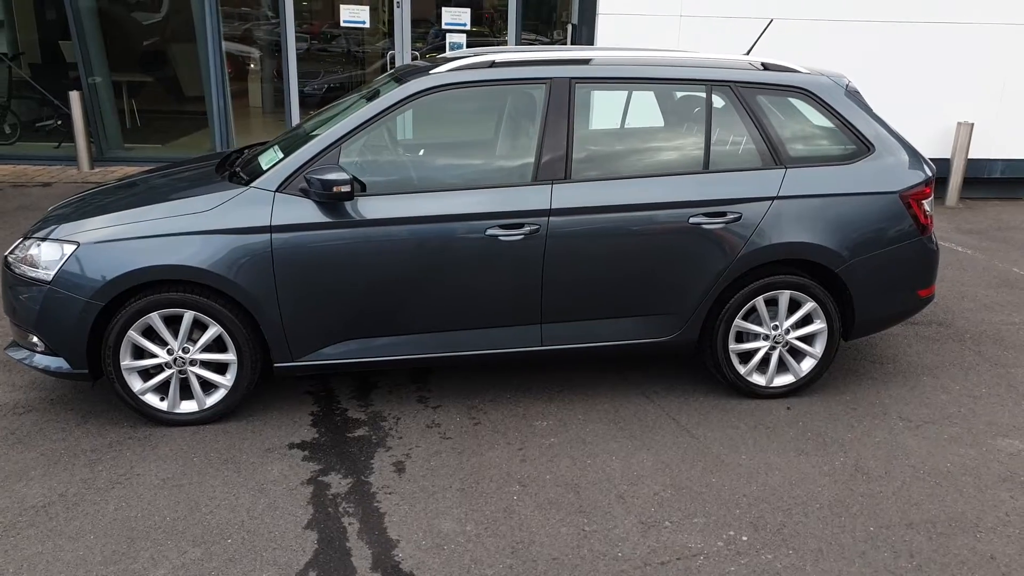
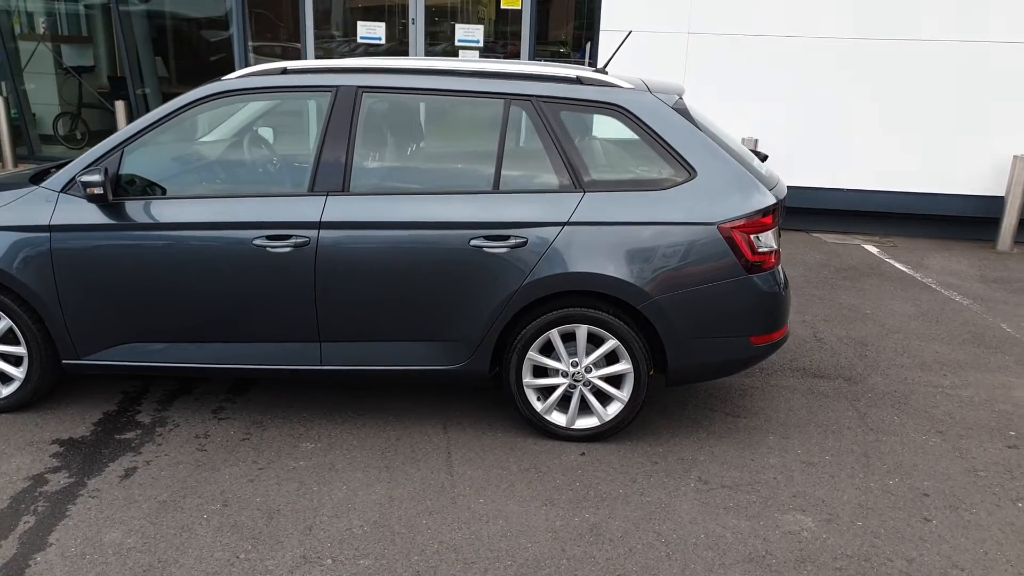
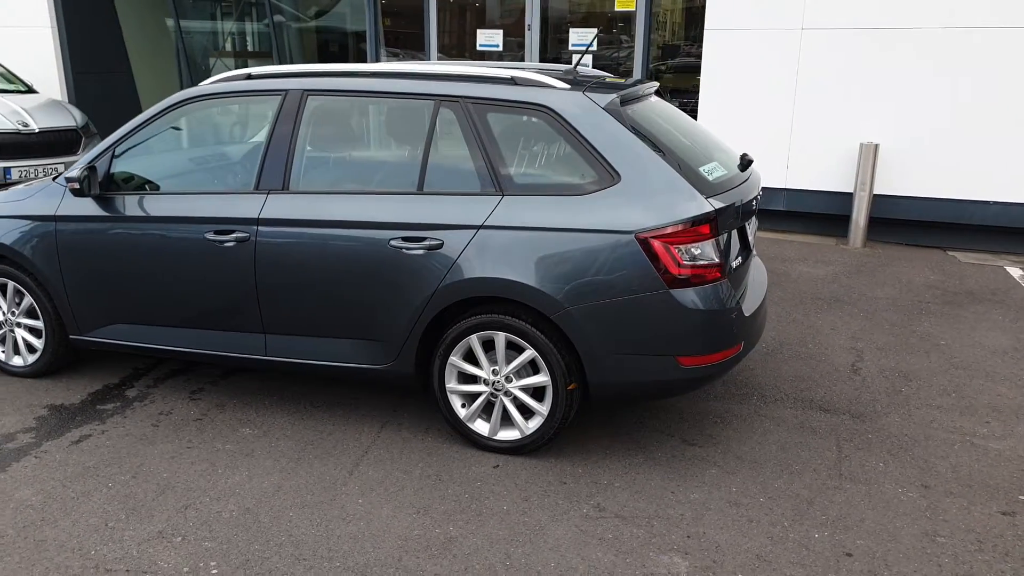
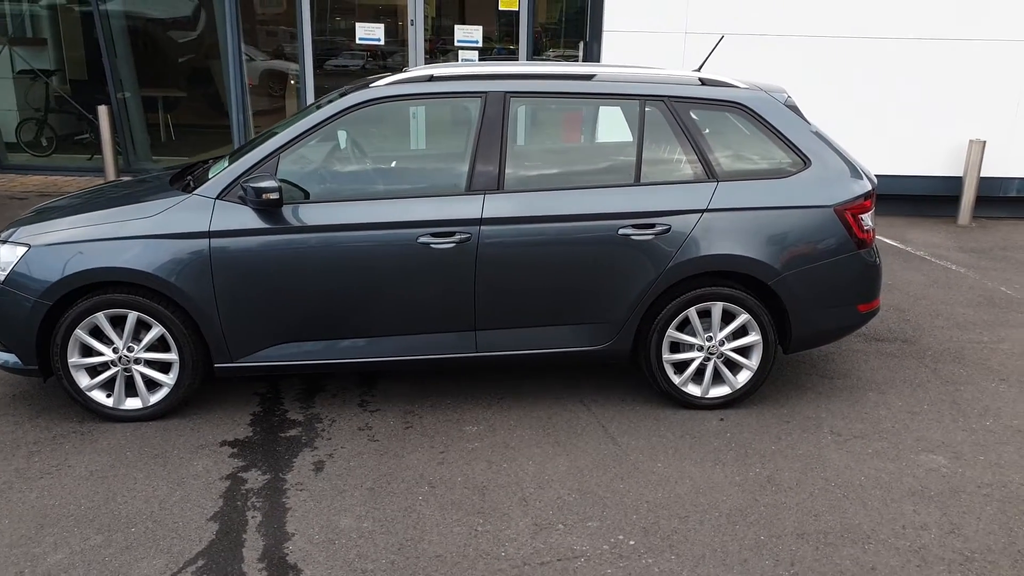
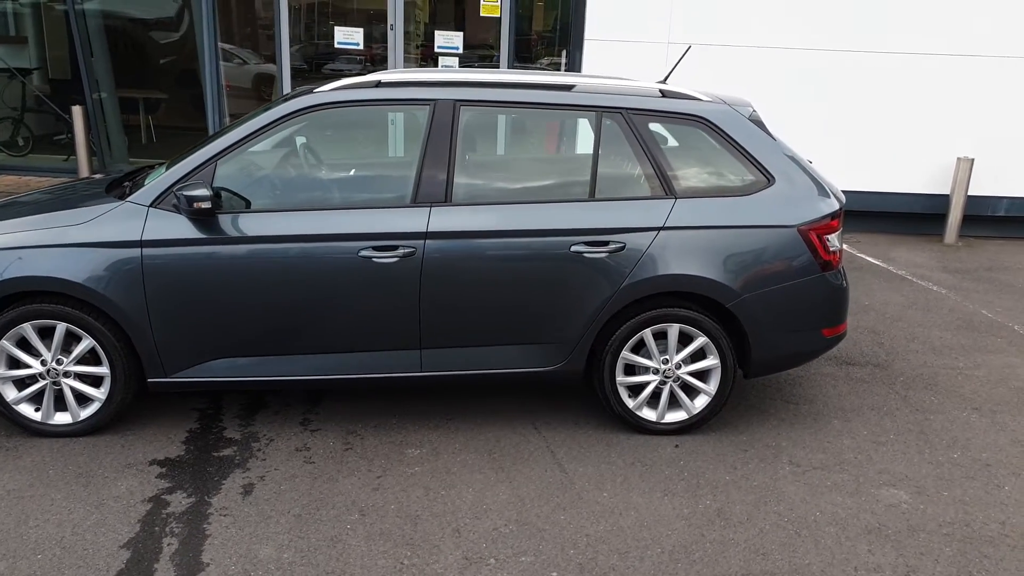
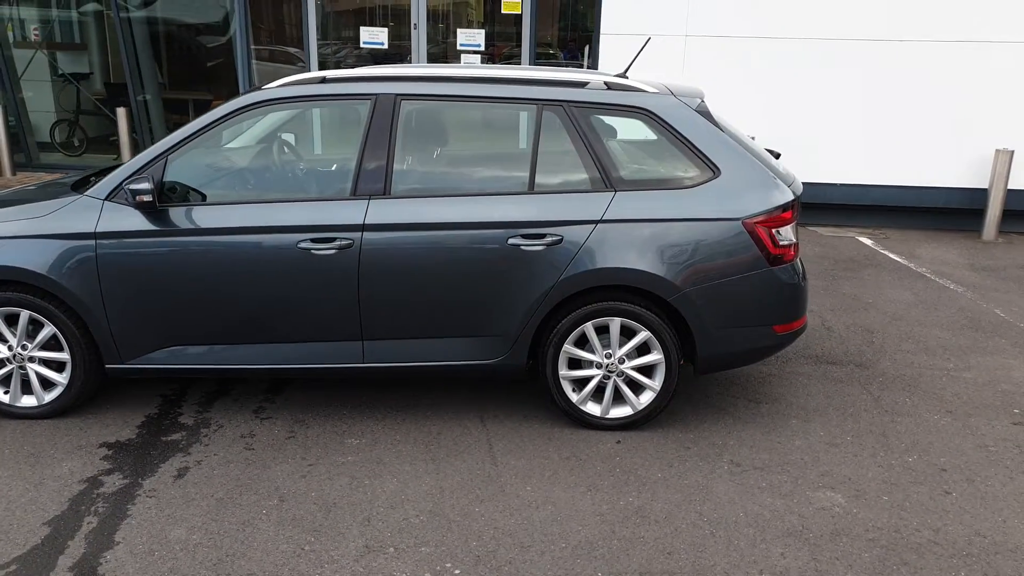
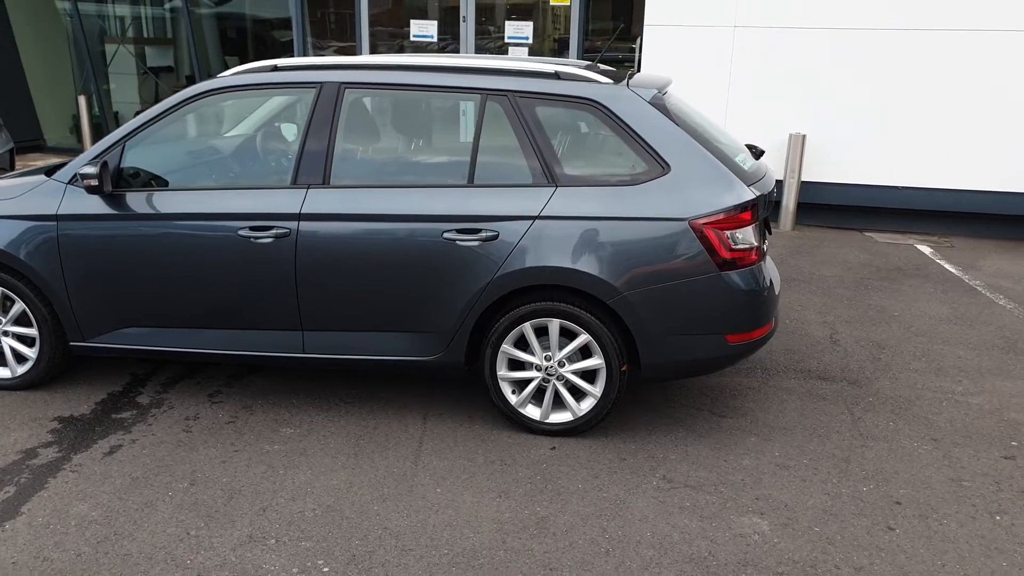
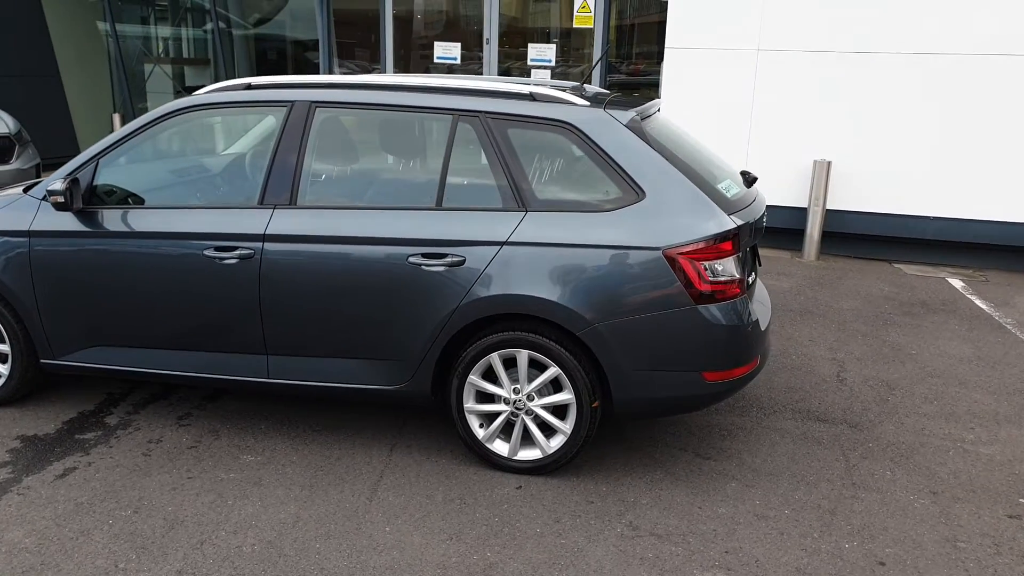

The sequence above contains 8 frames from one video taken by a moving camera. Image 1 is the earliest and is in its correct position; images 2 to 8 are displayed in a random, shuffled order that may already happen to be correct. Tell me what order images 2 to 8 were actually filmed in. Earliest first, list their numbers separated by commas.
4, 5, 6, 2, 7, 8, 3
